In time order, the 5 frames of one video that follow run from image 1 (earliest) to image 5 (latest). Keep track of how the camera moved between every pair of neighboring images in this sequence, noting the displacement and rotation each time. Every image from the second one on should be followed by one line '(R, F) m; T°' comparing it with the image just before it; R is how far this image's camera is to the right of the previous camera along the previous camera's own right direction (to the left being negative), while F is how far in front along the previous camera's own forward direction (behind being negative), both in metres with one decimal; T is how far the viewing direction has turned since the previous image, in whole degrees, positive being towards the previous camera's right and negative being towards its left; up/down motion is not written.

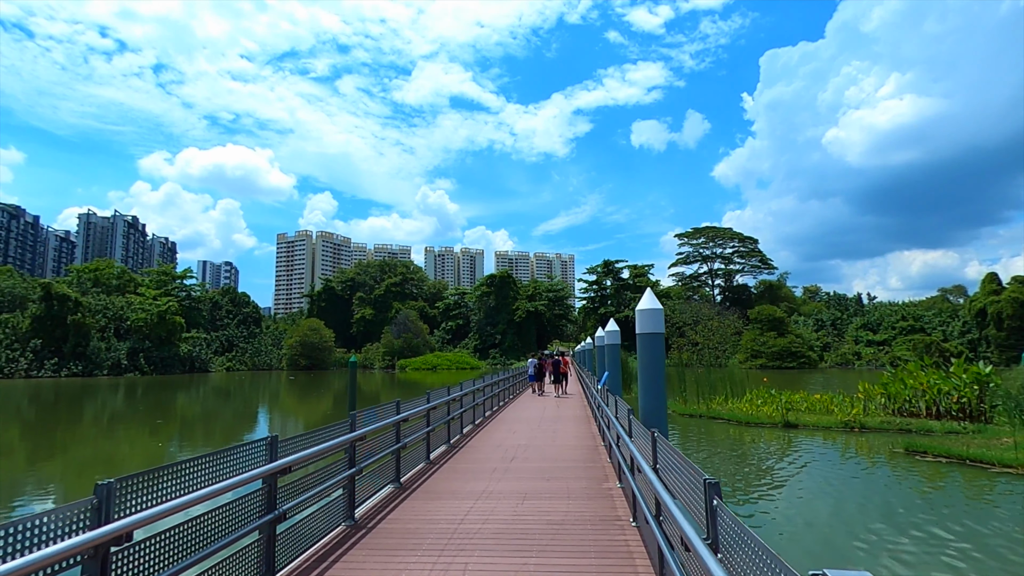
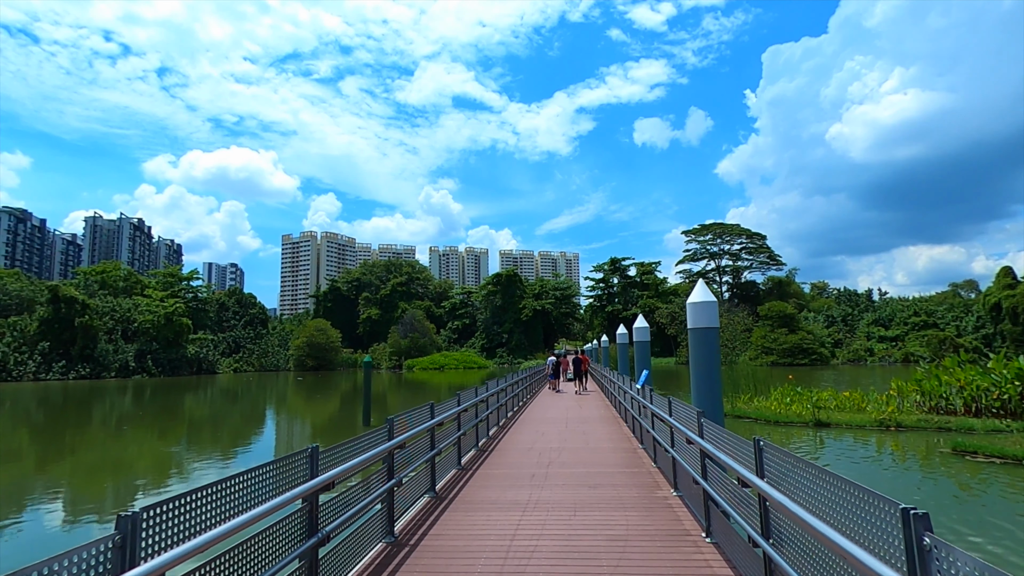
(-0.3, +0.3) m; 0°
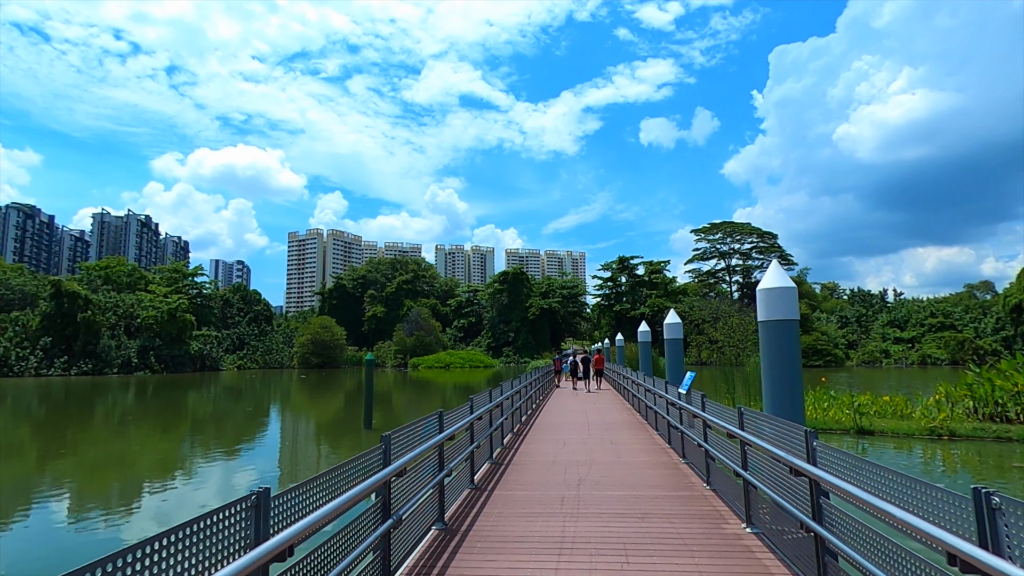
(-0.1, +0.8) m; -1°
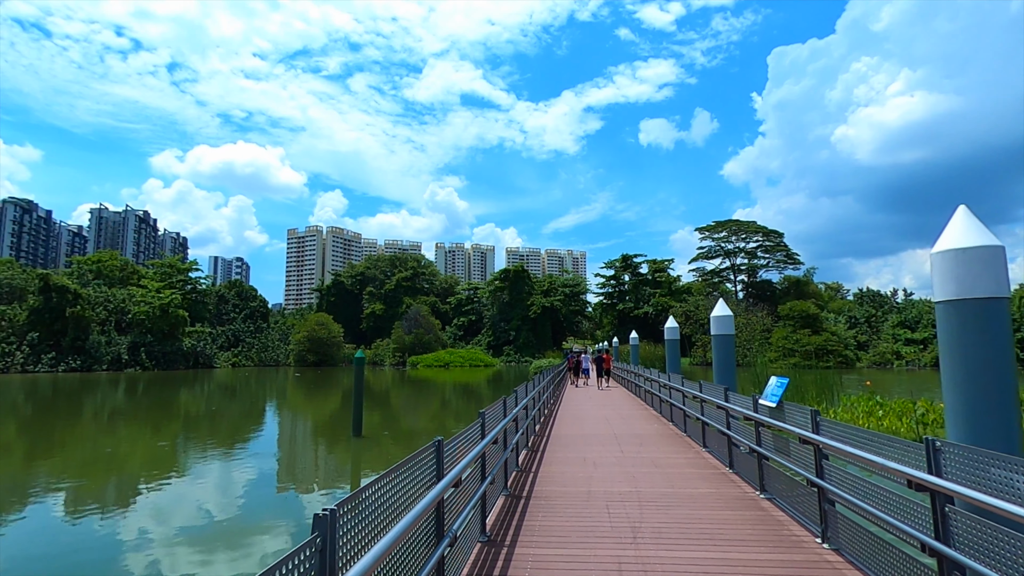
(-0.2, +1.3) m; 0°
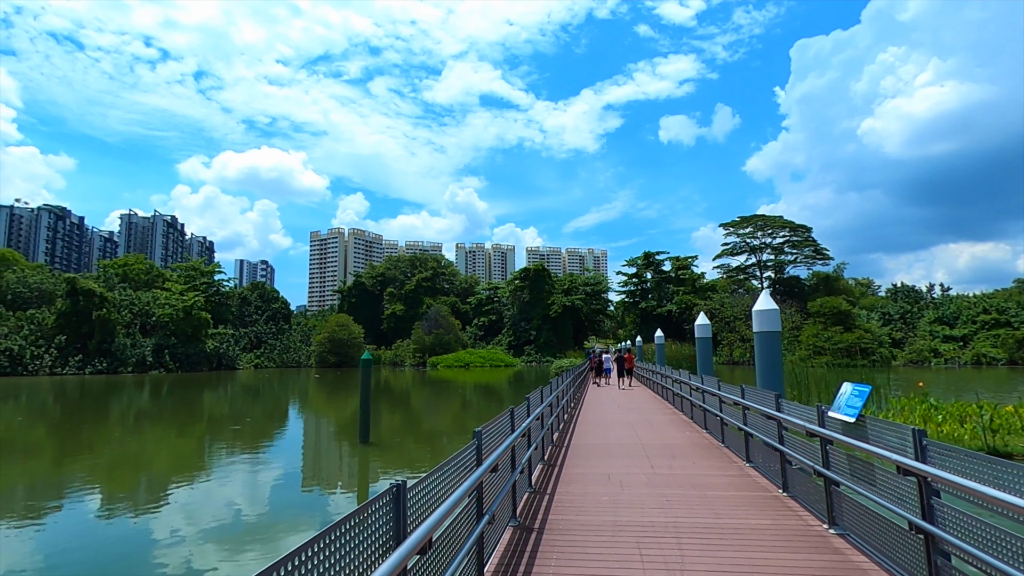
(+0.1, +0.7) m; -2°
